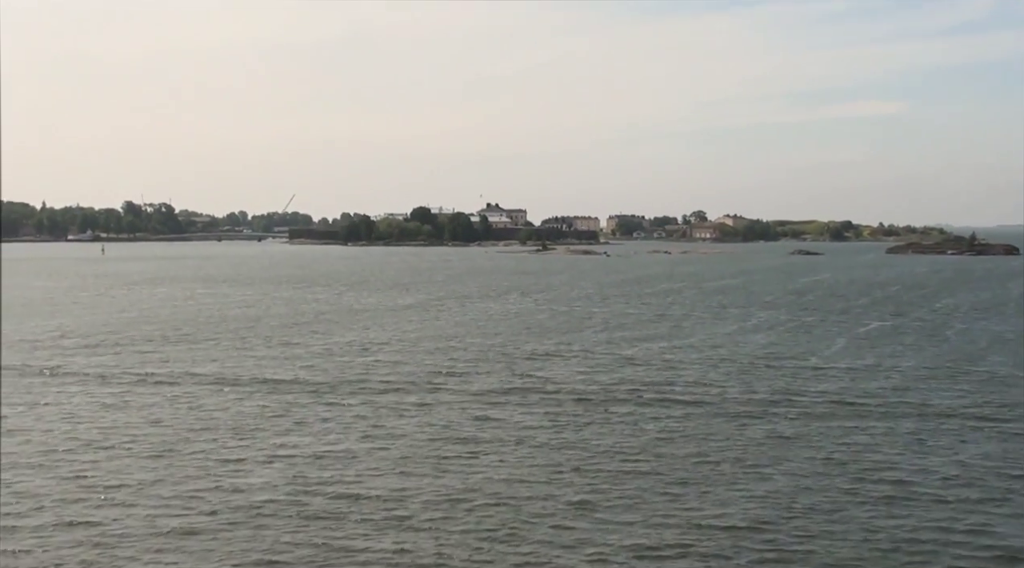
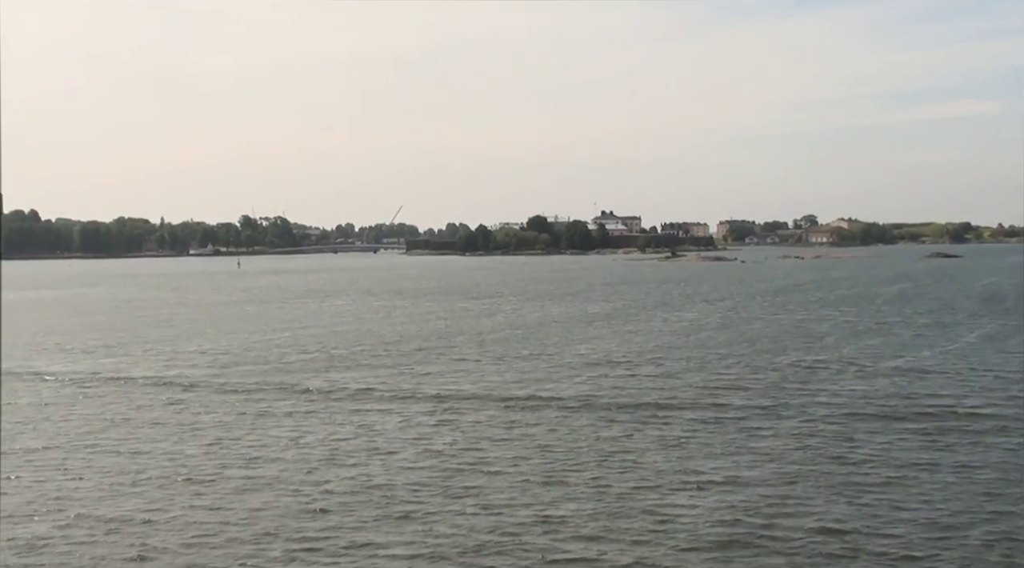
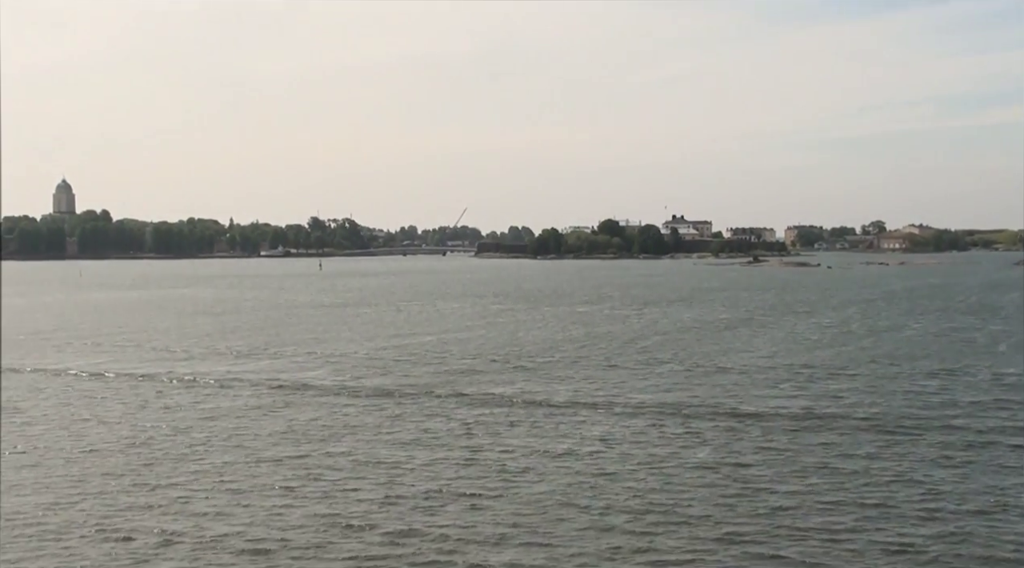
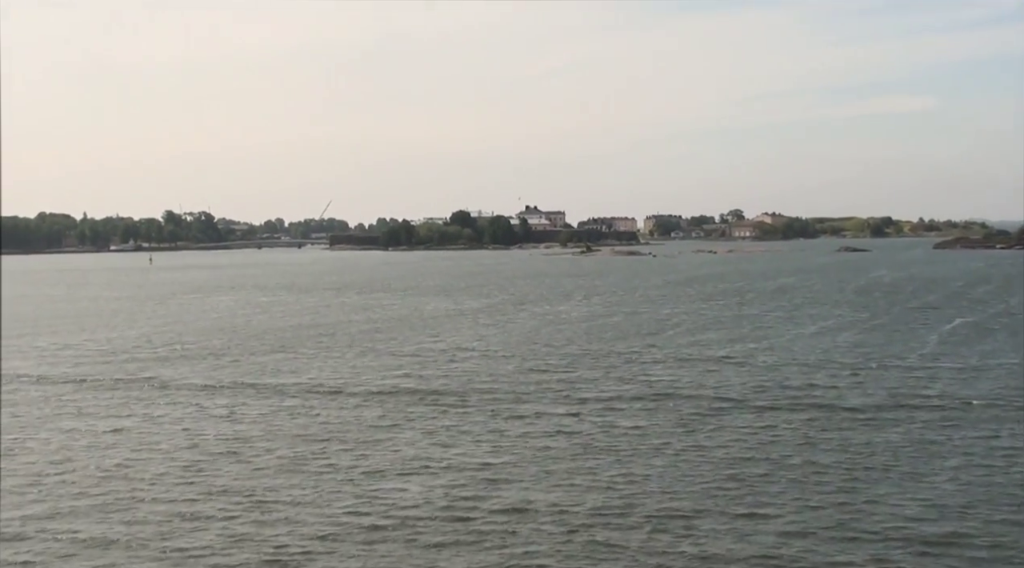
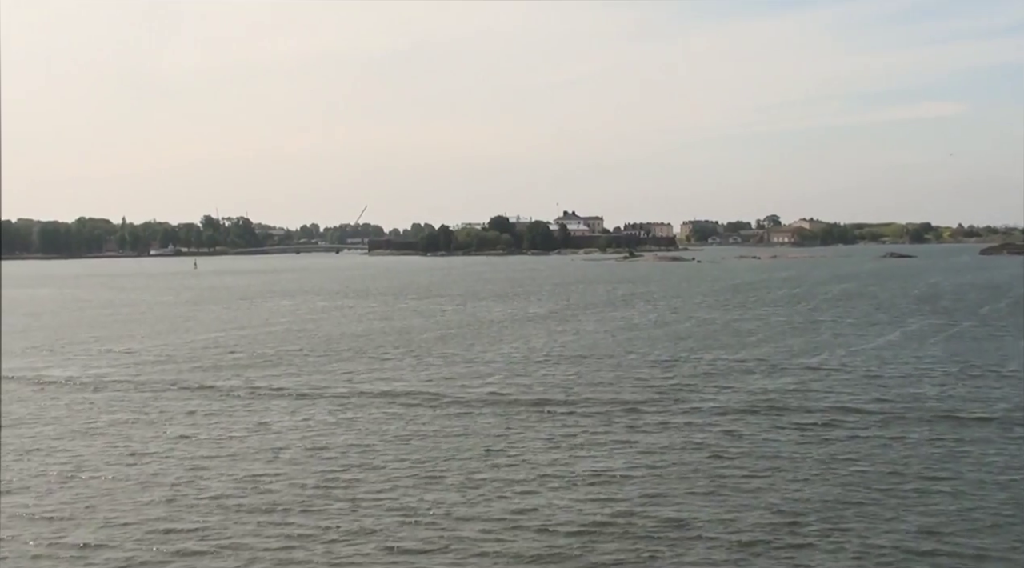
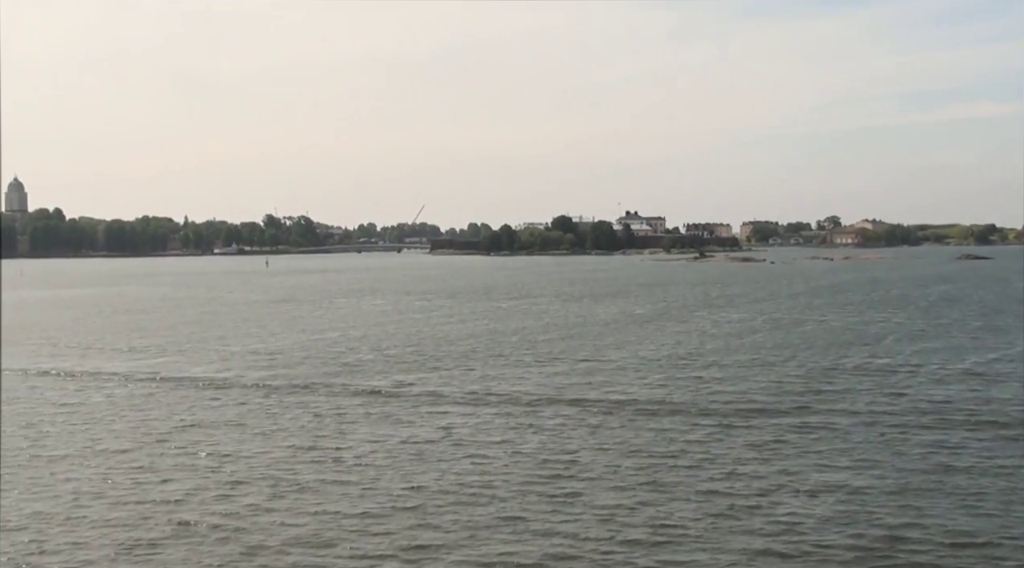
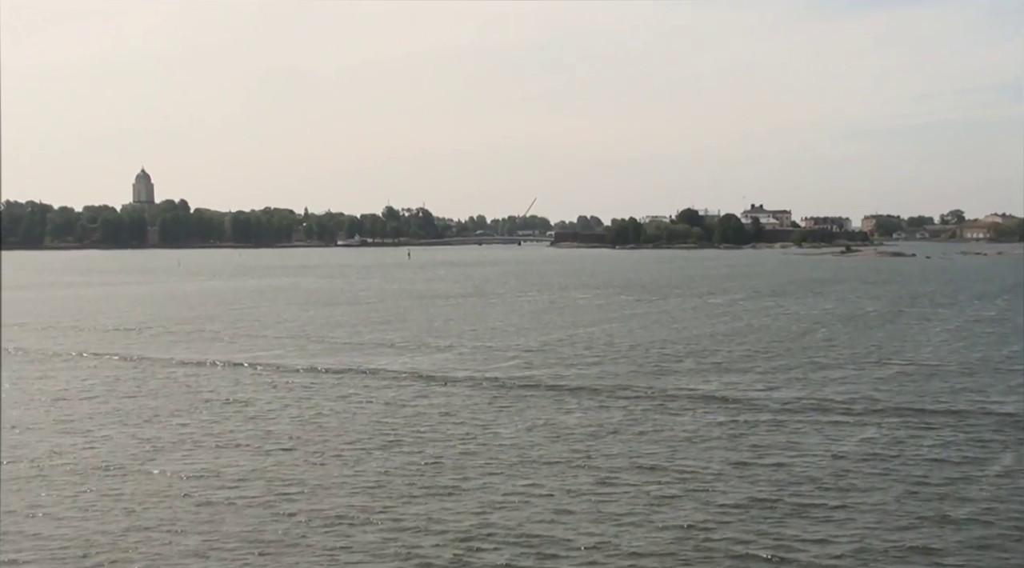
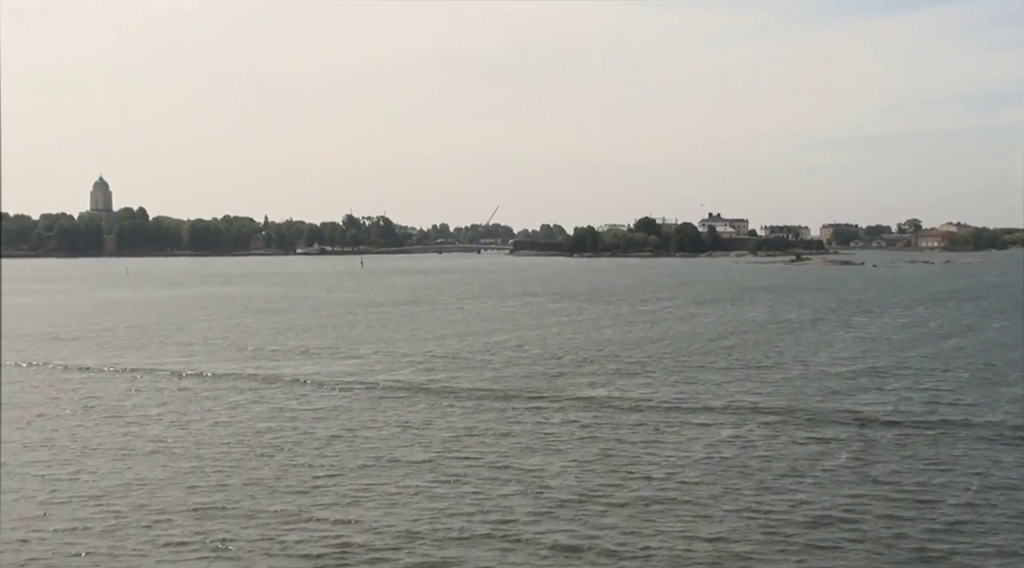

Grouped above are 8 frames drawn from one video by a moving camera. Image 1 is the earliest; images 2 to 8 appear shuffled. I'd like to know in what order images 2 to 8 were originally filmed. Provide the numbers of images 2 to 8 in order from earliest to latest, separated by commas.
4, 5, 2, 6, 3, 8, 7
